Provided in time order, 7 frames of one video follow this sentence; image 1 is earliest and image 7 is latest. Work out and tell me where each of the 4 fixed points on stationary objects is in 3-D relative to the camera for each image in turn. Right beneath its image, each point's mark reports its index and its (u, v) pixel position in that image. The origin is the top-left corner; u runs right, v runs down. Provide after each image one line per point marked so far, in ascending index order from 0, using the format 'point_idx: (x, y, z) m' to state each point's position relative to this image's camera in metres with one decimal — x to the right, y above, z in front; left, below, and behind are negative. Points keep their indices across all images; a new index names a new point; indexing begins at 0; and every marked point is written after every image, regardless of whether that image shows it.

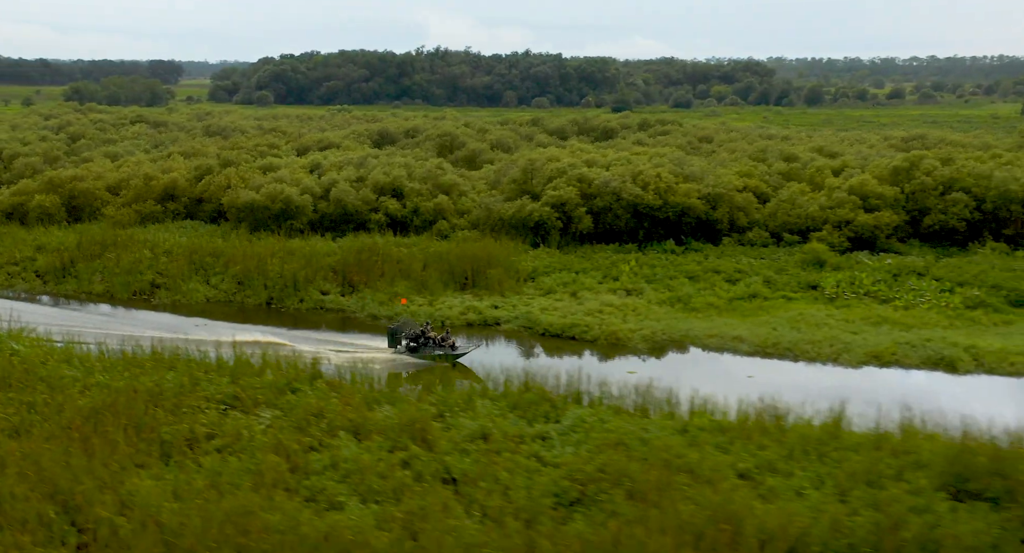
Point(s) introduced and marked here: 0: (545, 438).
0: (+0.2, -1.5, +8.4) m
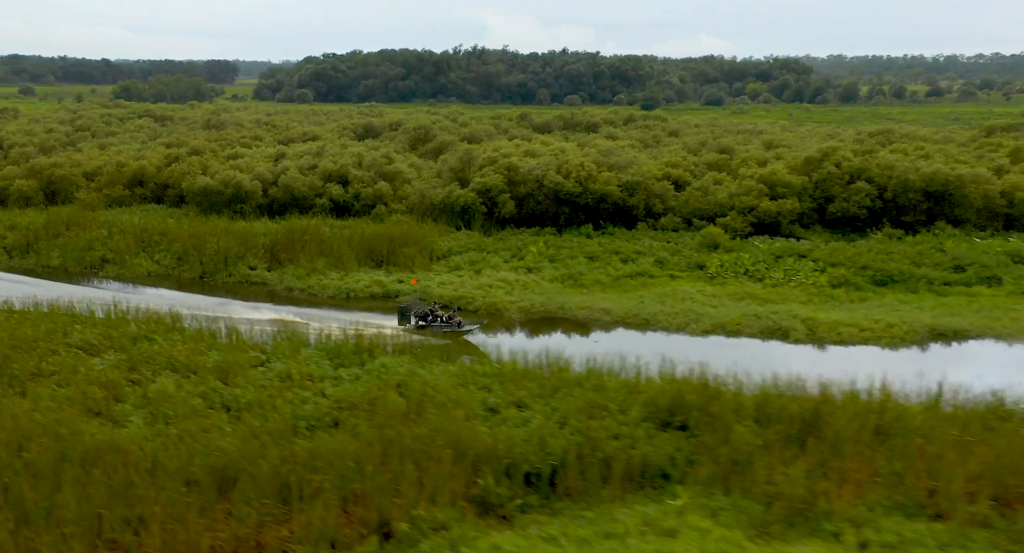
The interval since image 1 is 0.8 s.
0: (-2.0, -1.1, +9.6) m
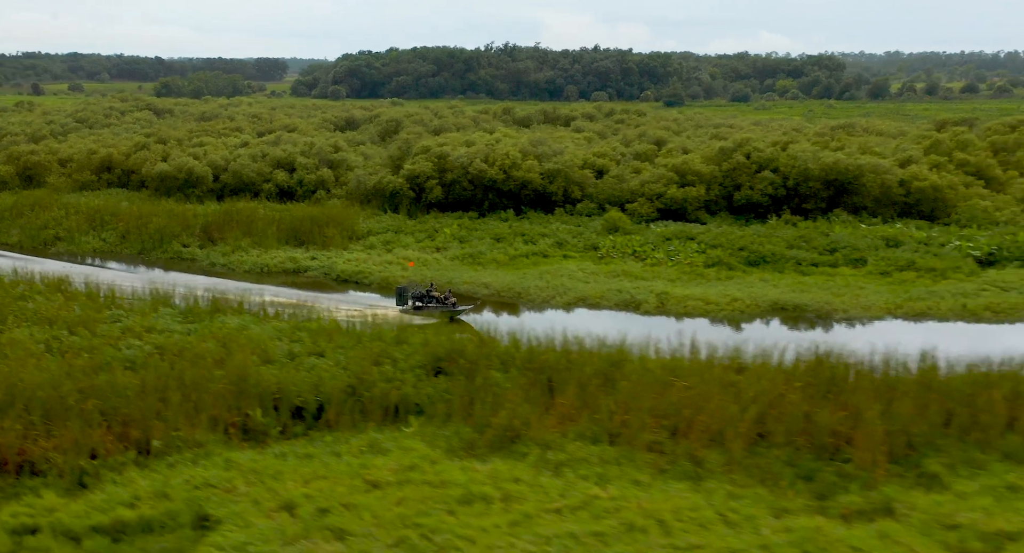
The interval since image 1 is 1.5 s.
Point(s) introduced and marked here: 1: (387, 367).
0: (-4.2, -0.6, +10.8) m
1: (-1.3, -1.0, +9.3) m
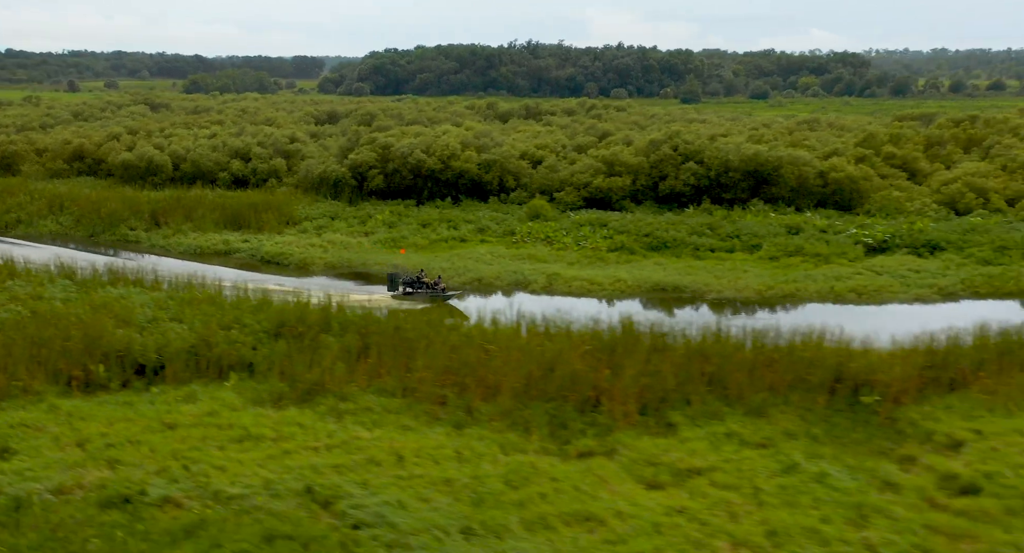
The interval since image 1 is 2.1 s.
0: (-6.1, -0.3, +11.6) m
1: (-3.3, -0.6, +10.2) m
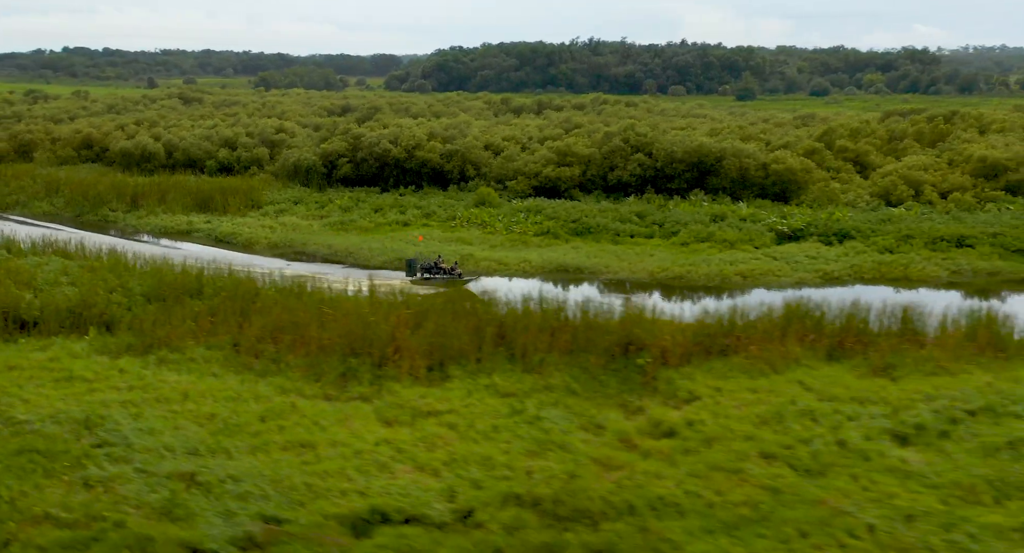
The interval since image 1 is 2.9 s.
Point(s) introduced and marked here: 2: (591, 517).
0: (-7.9, +0.2, +12.9) m
1: (-5.2, -0.2, +11.2) m
2: (+0.5, -1.6, +5.7) m
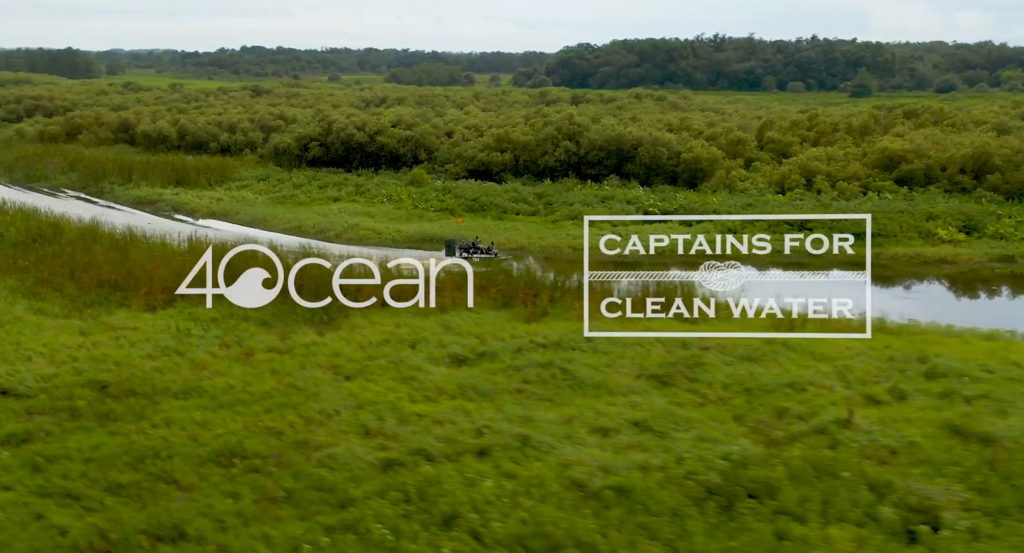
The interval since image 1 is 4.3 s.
0: (-10.6, +1.1, +15.3) m
1: (-8.1, +0.6, +13.4) m
2: (-3.2, -1.0, +7.2) m
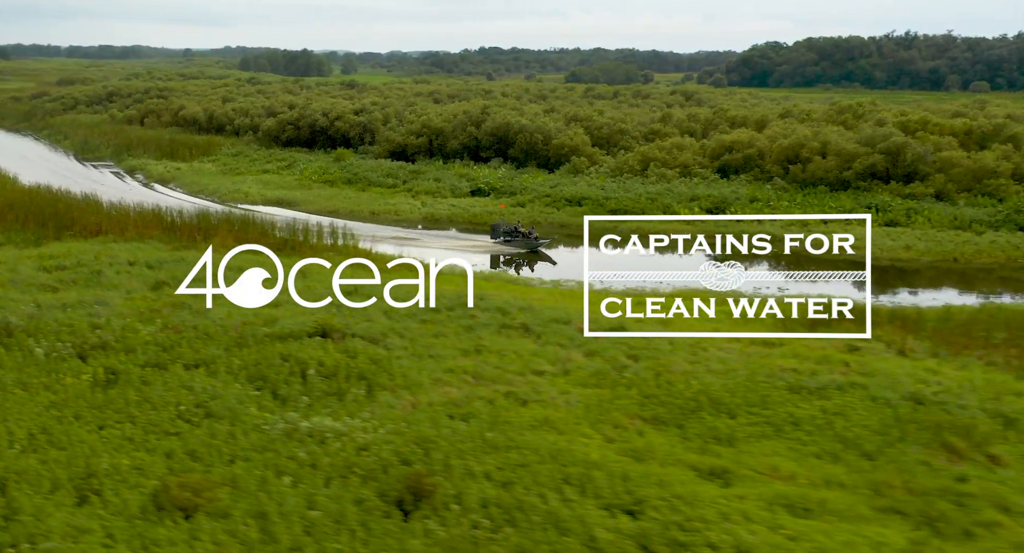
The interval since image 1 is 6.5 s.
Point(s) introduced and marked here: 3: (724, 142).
0: (-14.3, +2.5, +19.1) m
1: (-12.1, +1.8, +16.8) m
2: (-8.3, 0.0, +10.0) m
3: (+5.1, +3.1, +19.5) m
